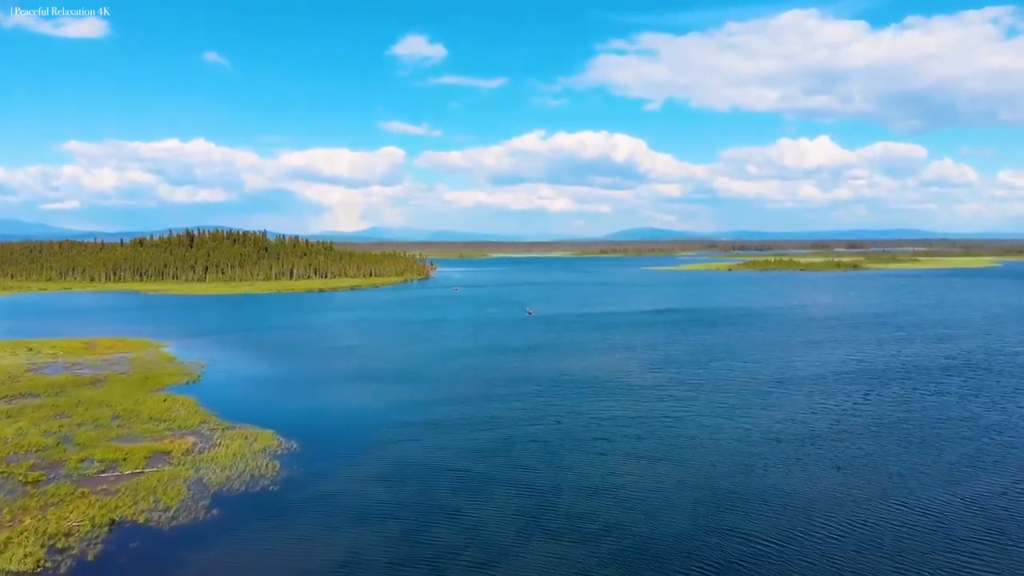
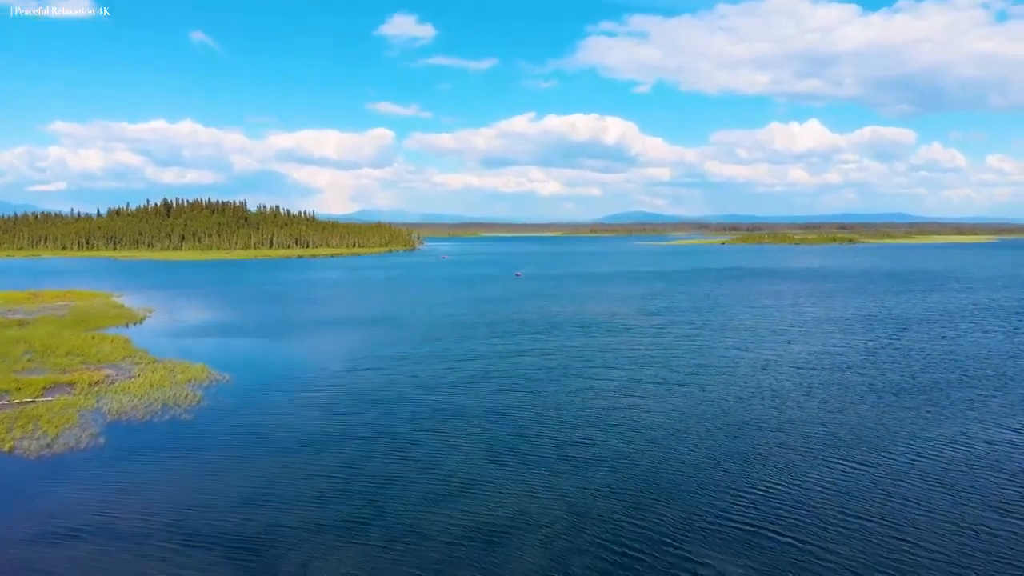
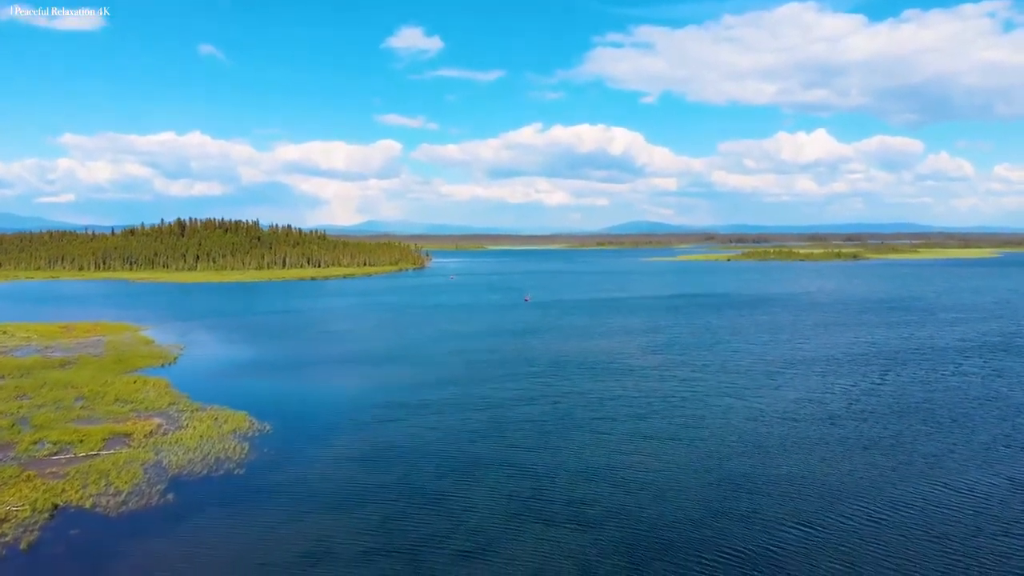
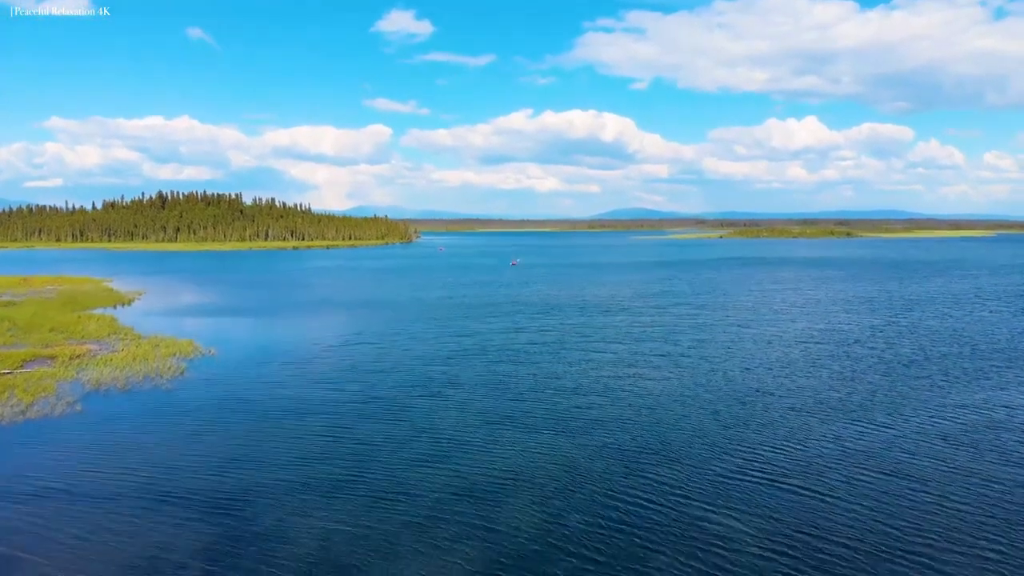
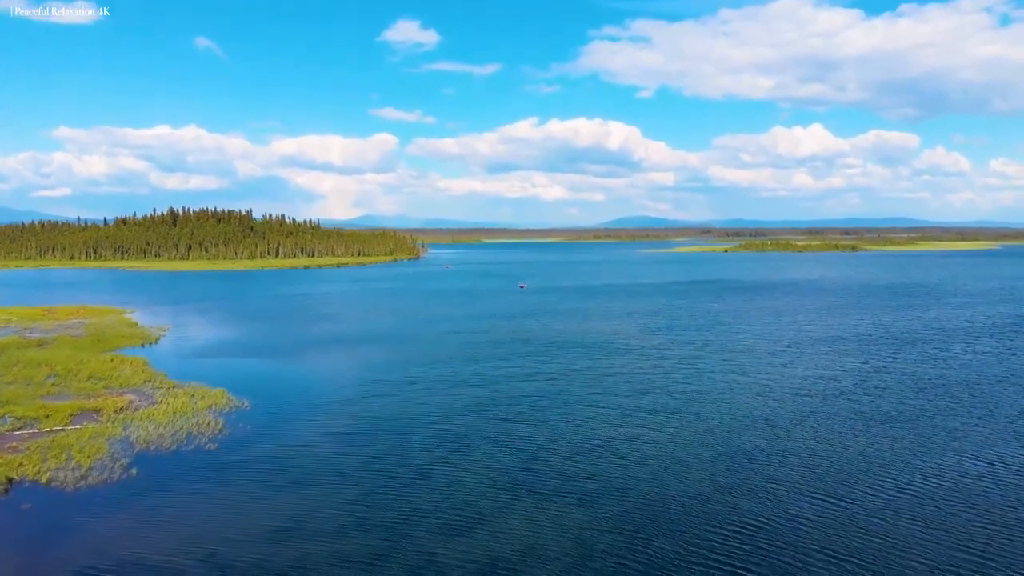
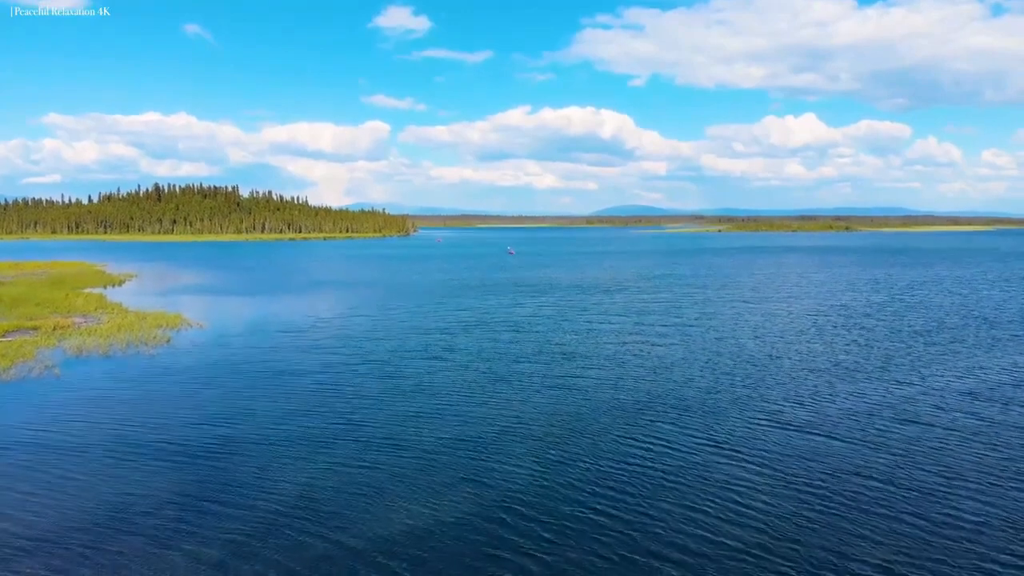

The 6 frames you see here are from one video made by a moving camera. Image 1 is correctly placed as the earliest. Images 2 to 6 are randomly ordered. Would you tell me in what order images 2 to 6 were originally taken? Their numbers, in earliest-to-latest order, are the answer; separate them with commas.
3, 5, 2, 4, 6
